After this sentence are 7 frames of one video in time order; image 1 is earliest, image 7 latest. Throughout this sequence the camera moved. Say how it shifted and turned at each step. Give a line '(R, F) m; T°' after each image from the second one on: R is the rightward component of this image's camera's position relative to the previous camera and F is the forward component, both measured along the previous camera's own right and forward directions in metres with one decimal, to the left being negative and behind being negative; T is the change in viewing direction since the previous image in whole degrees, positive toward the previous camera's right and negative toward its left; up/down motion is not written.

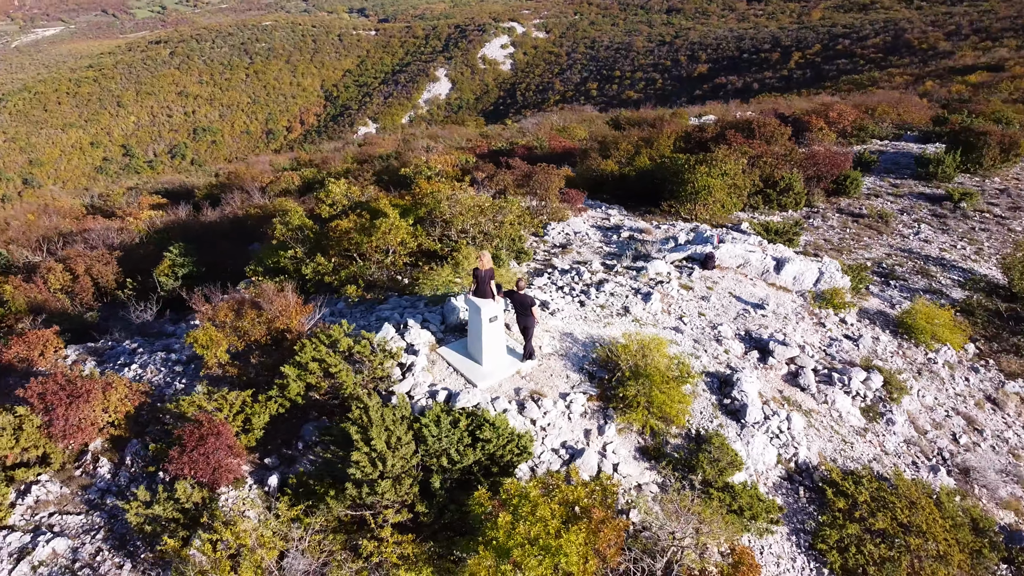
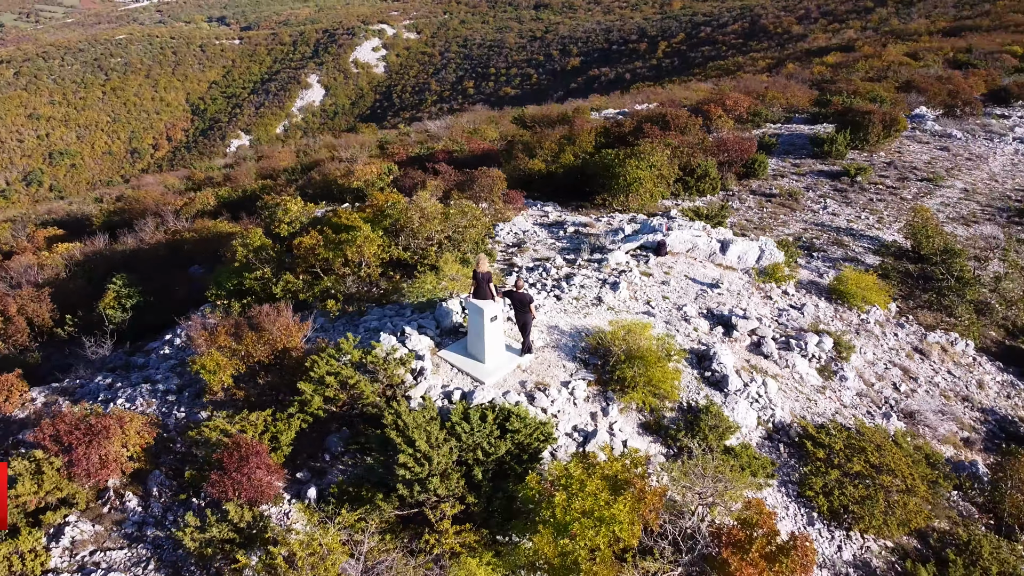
(-0.8, -0.3) m; +8°
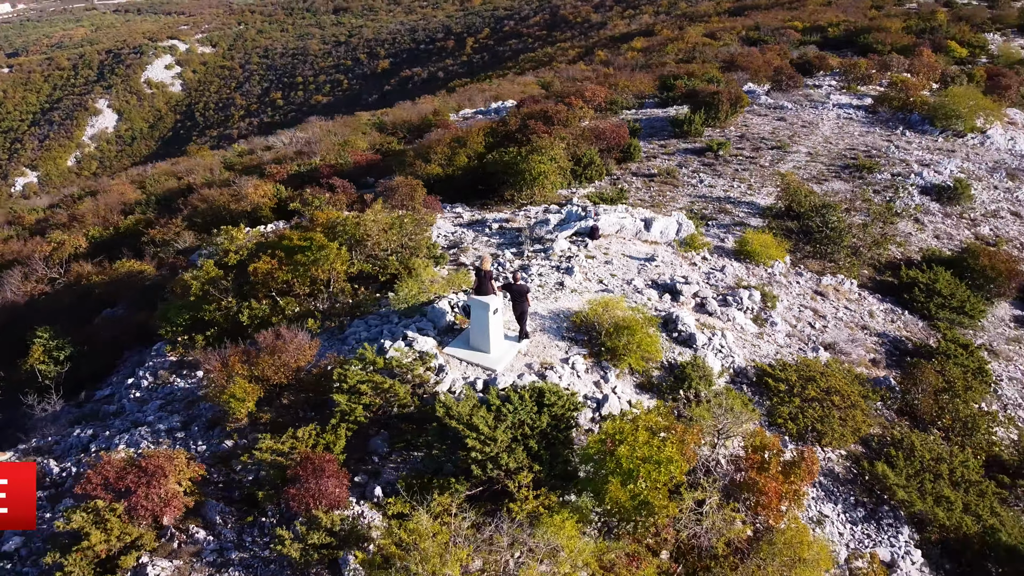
(-1.4, -0.5) m; +12°
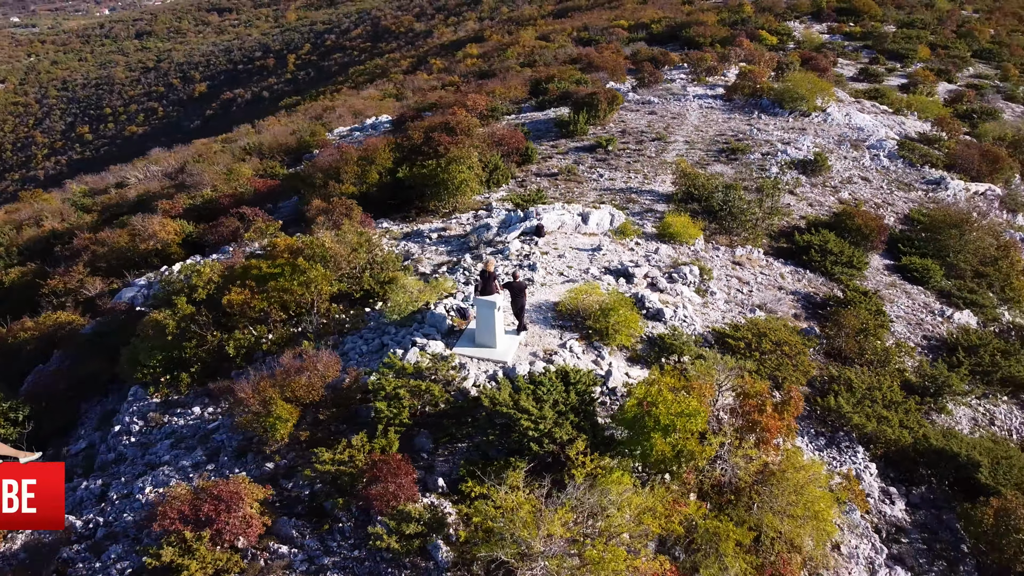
(-1.4, -0.5) m; +11°
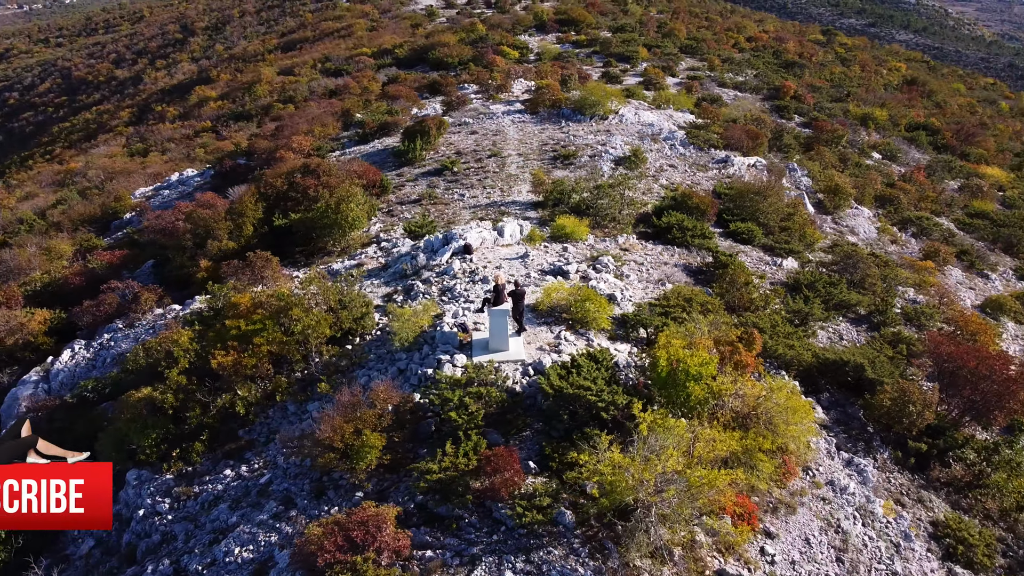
(-2.7, -0.7) m; +17°
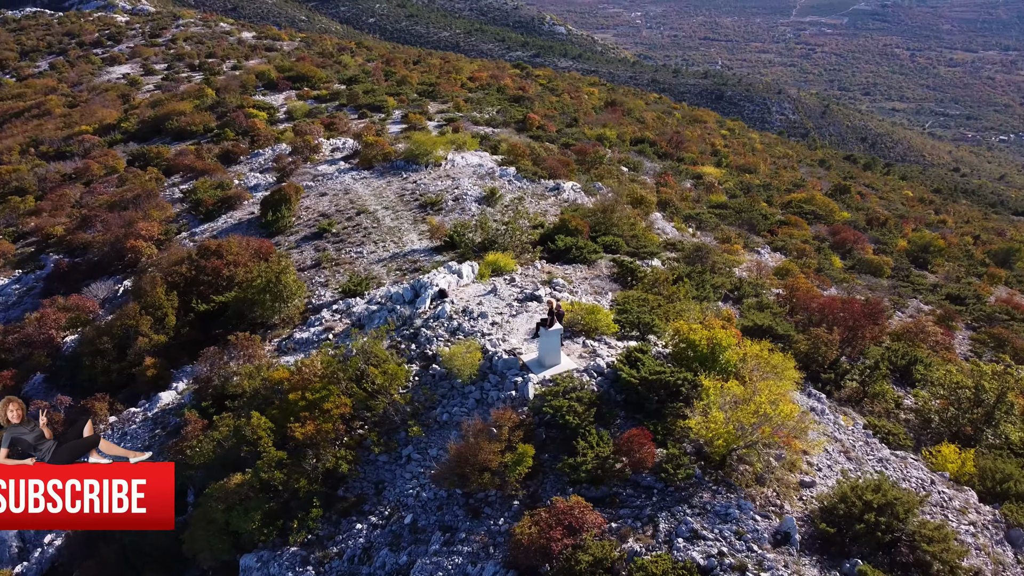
(-3.9, -0.9) m; +19°
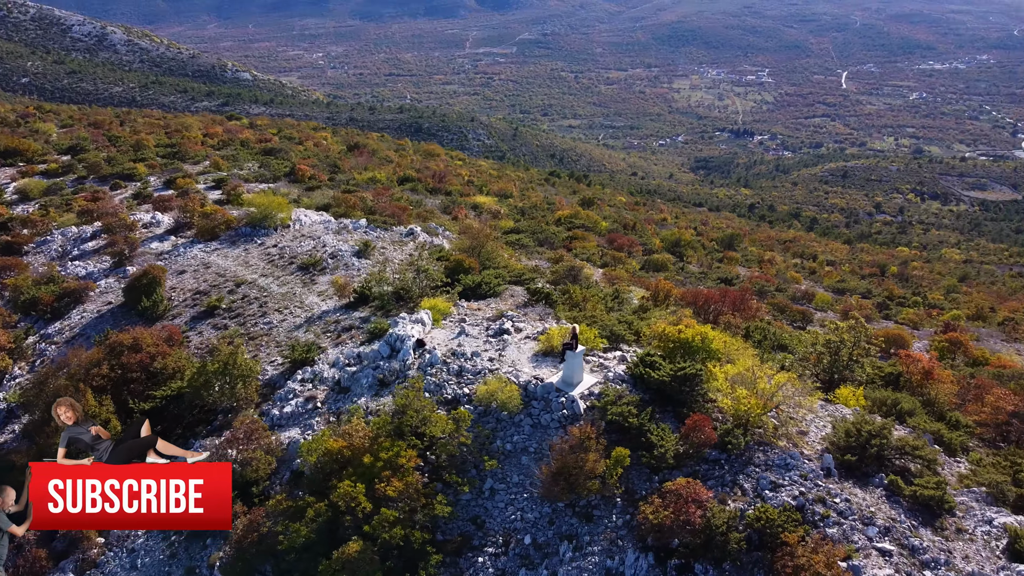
(-4.1, -0.5) m; +19°
